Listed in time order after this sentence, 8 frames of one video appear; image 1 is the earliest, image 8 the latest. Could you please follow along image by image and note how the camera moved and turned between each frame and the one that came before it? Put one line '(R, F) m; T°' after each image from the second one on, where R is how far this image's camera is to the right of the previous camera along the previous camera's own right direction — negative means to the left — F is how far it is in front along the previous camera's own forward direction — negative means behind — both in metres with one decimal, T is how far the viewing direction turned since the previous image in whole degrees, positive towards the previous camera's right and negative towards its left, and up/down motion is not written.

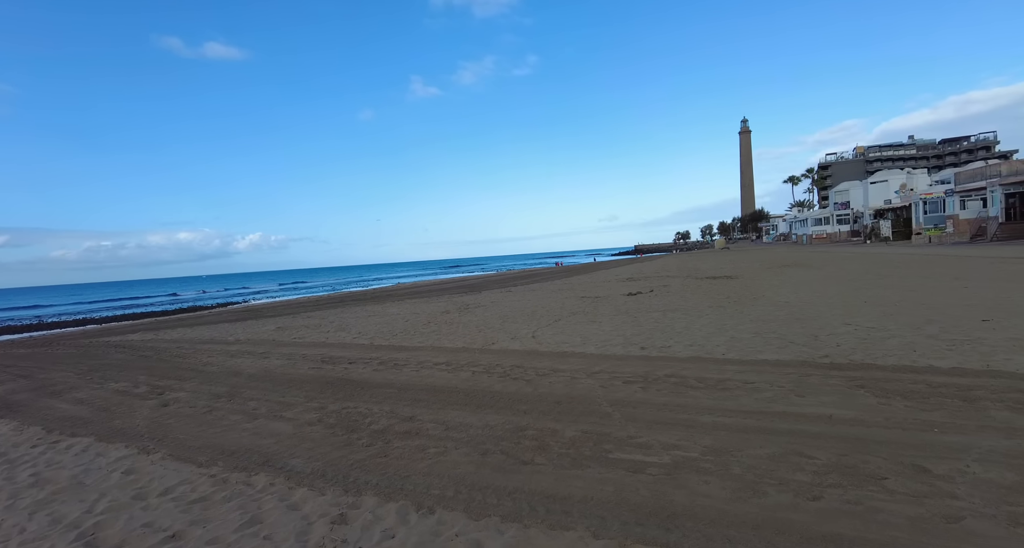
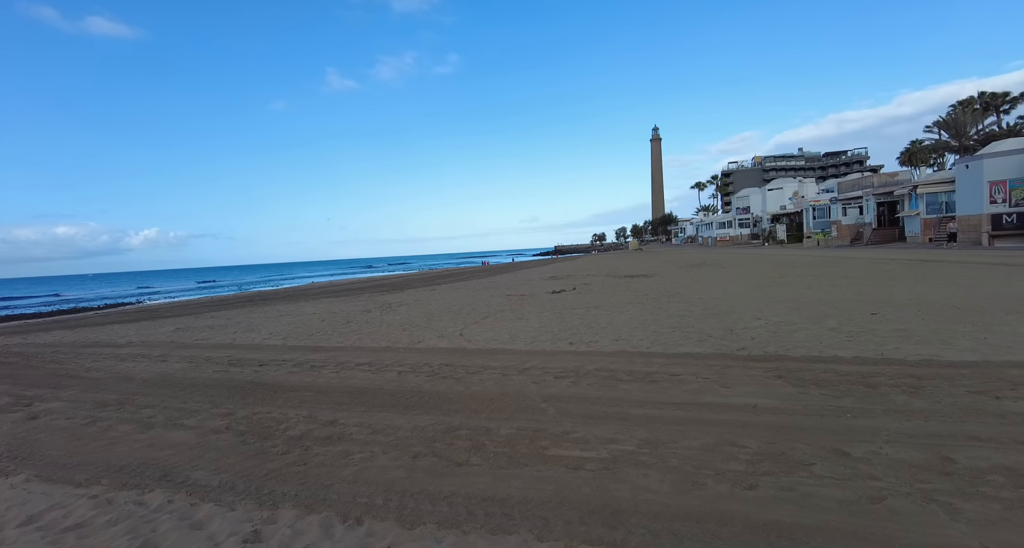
(-0.1, +0.2) m; +9°
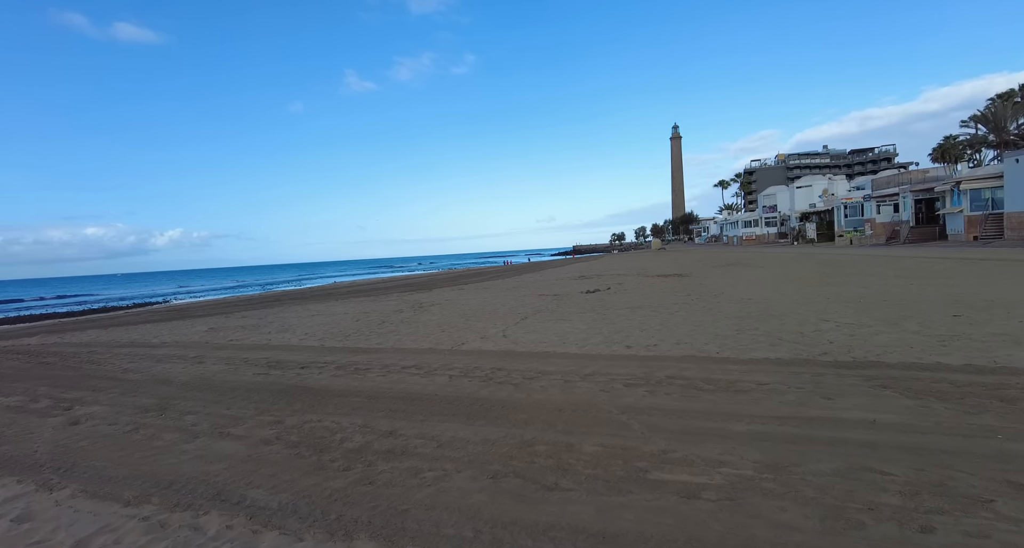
(-0.6, +0.4) m; -2°
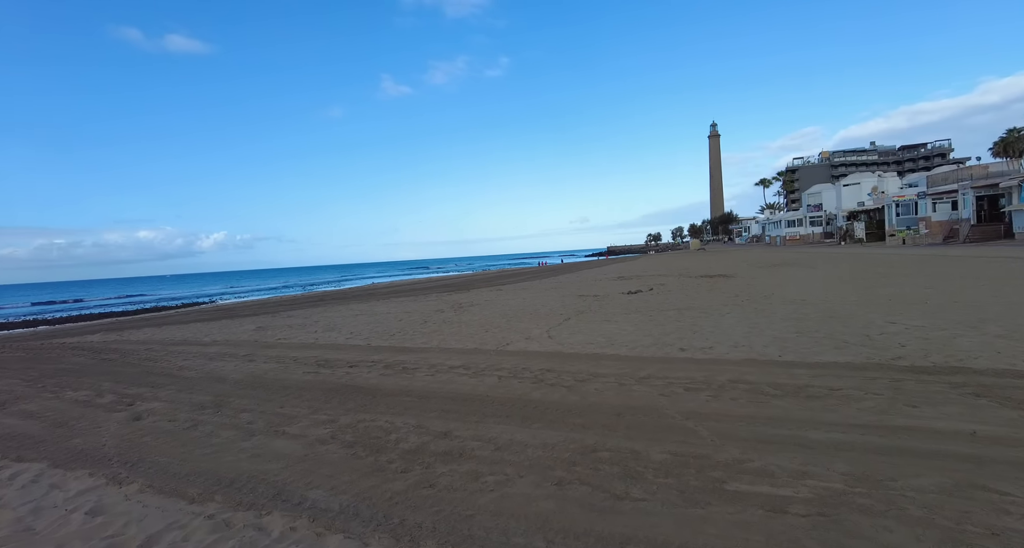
(-0.2, +0.1) m; -4°
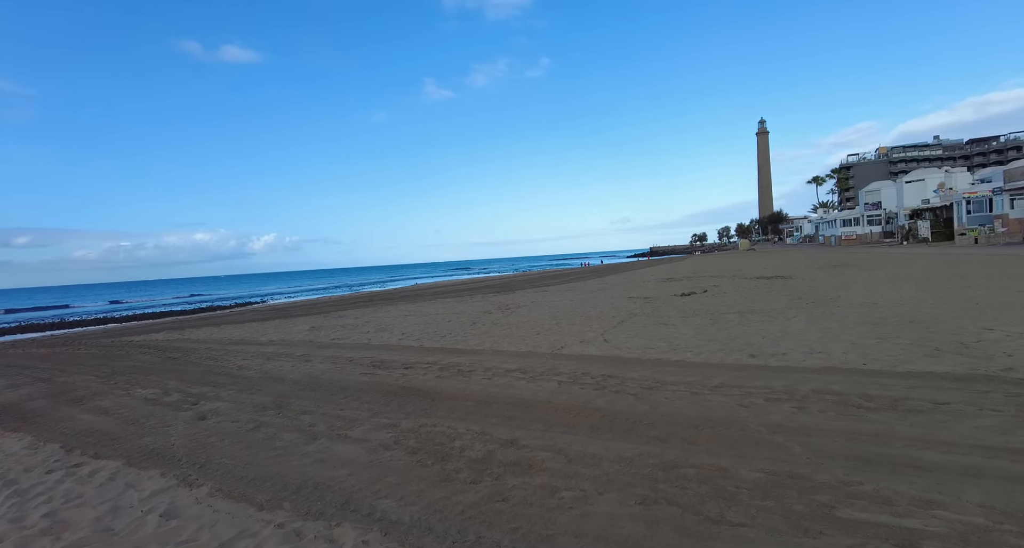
(-0.3, +0.2) m; -5°
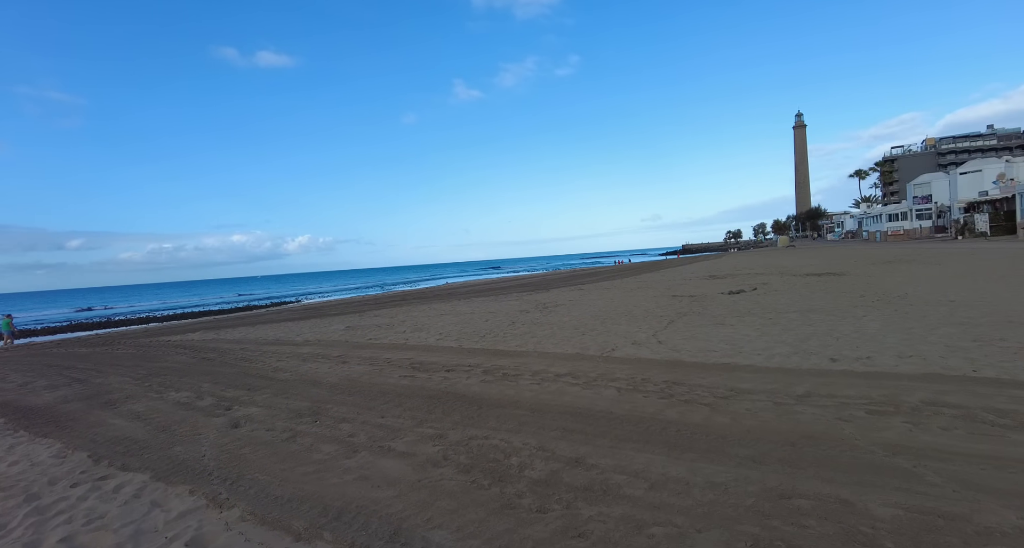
(-0.3, +0.5) m; -3°
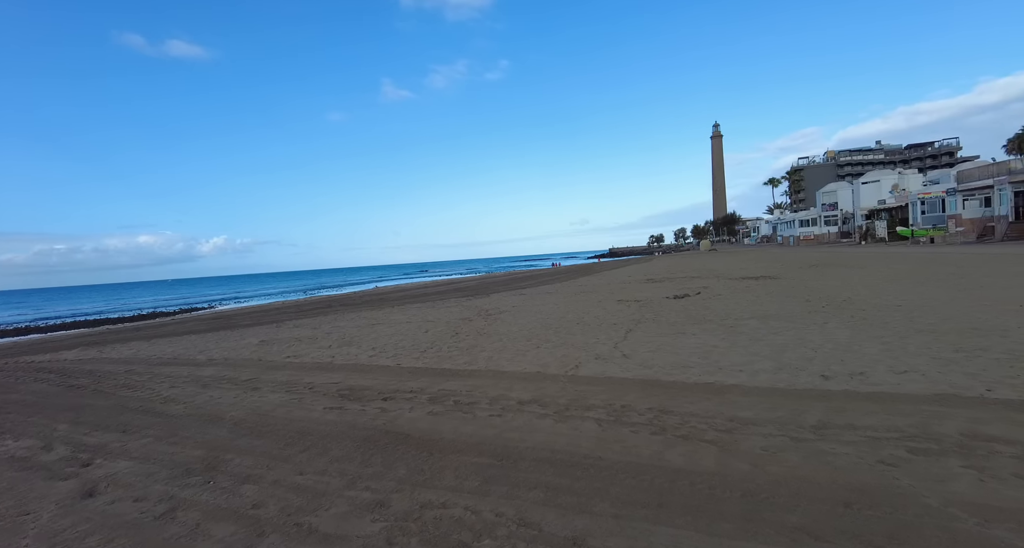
(-0.2, +1.1) m; +8°
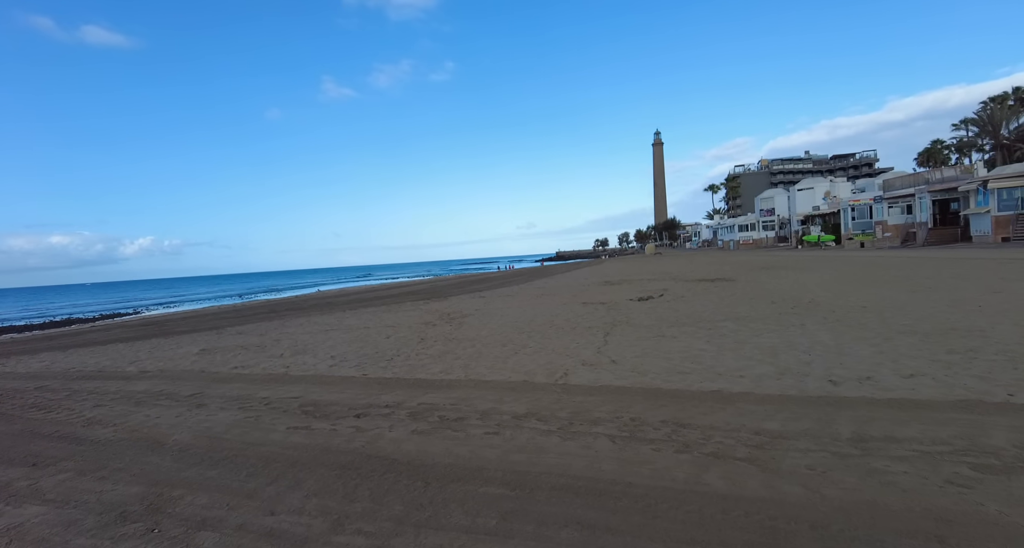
(-0.5, +0.6) m; +6°
